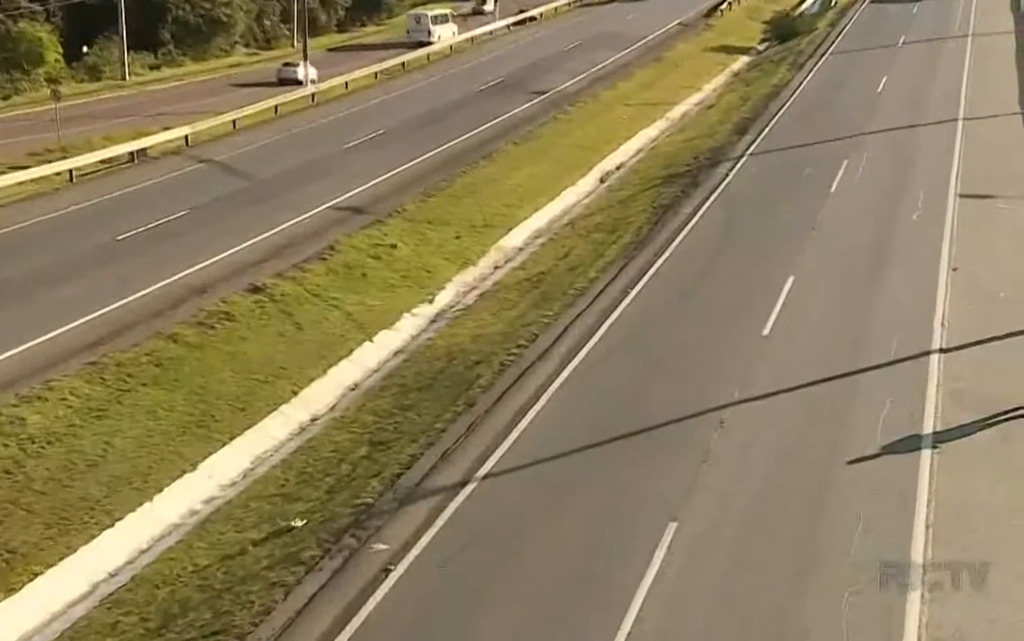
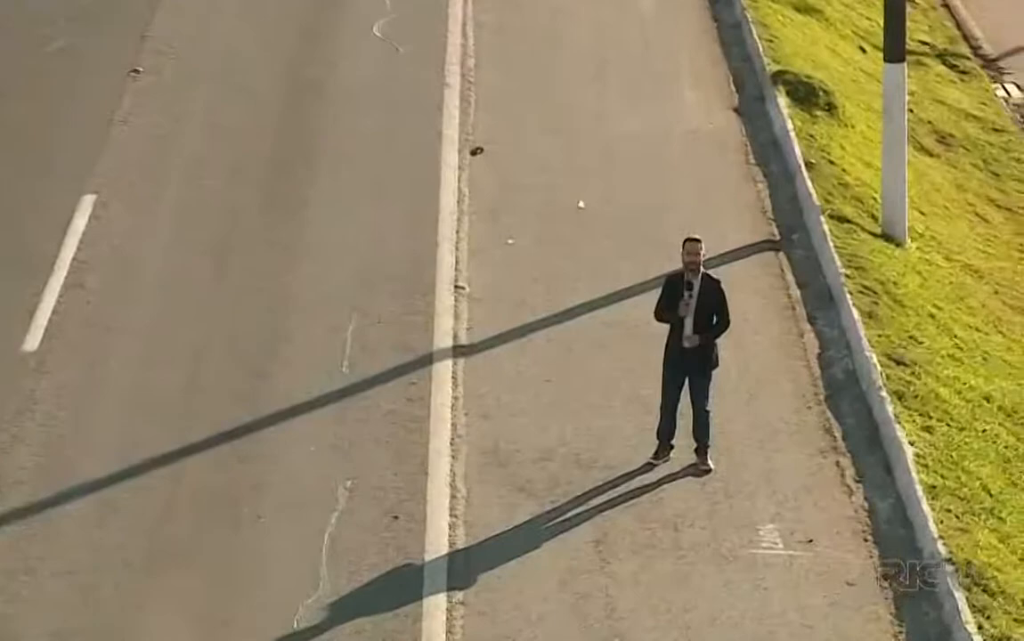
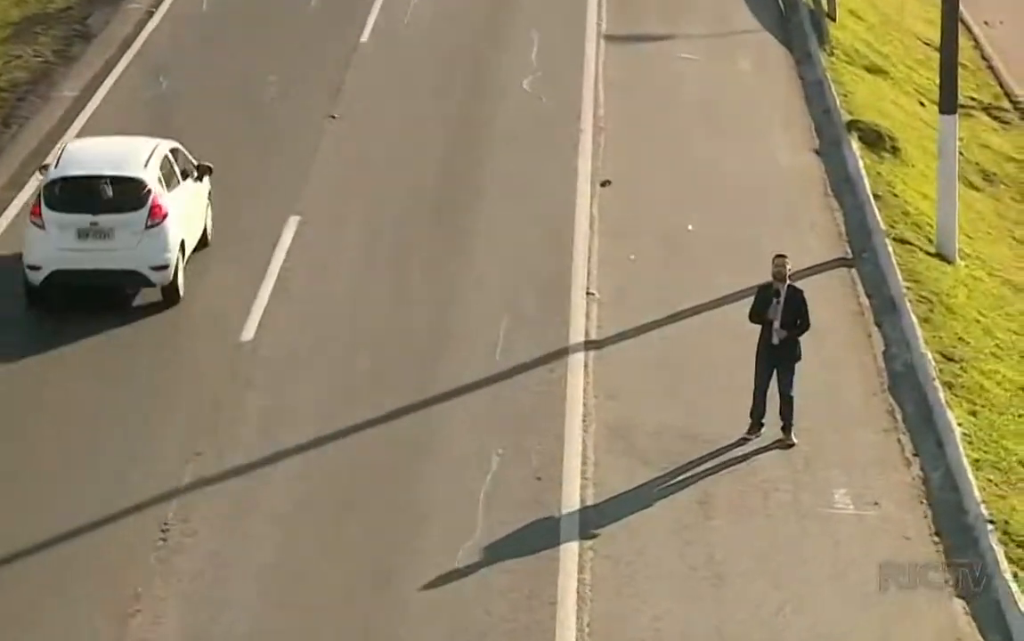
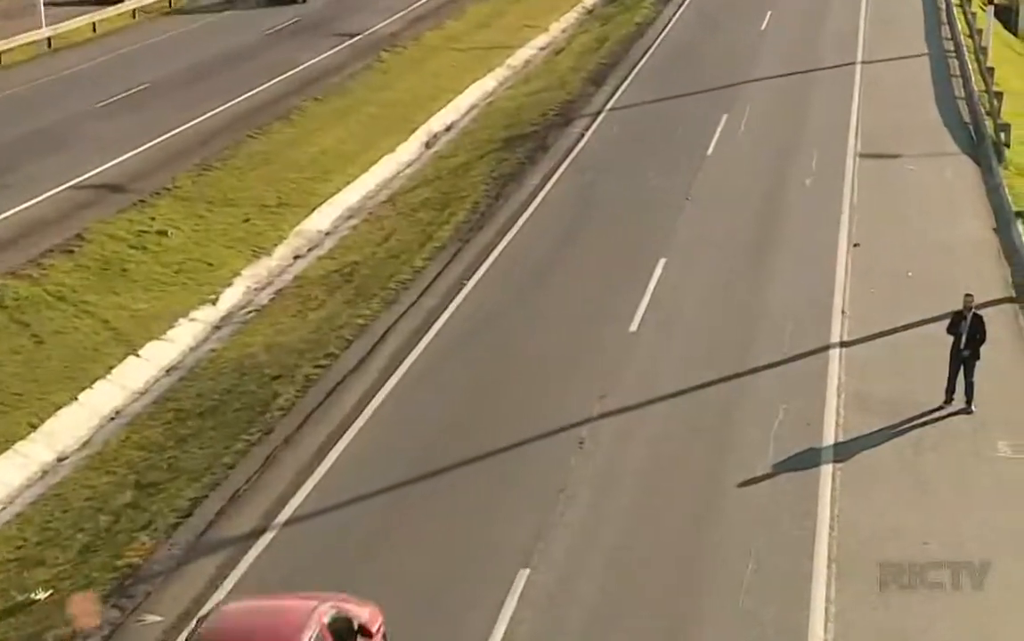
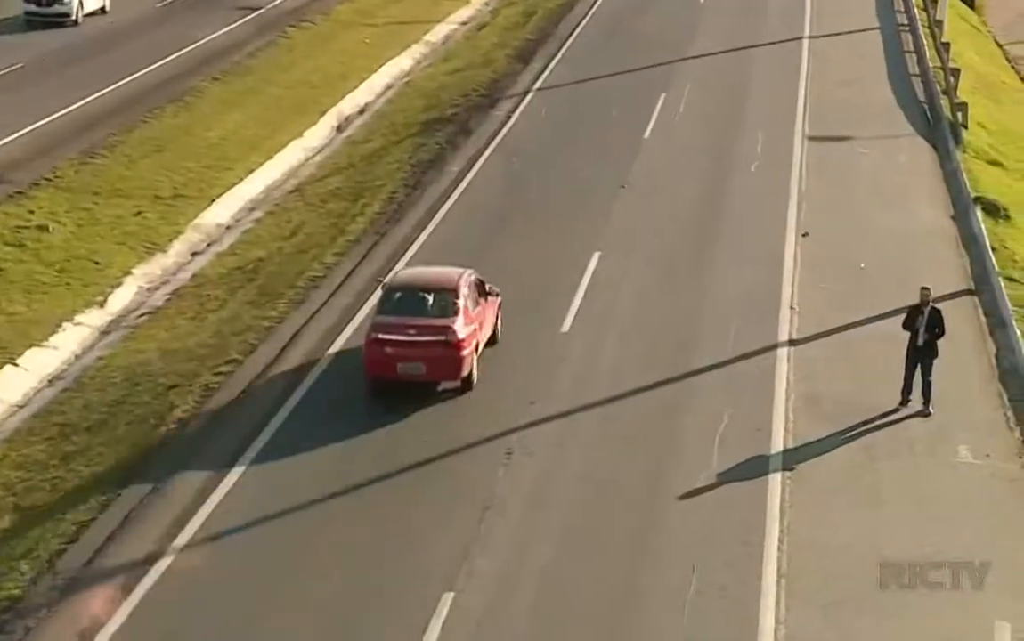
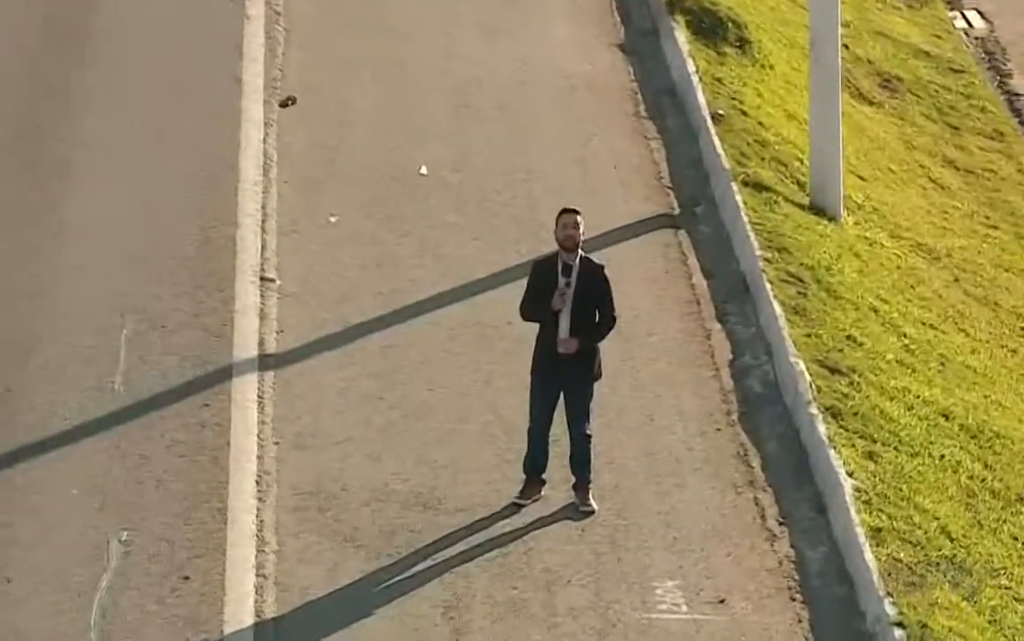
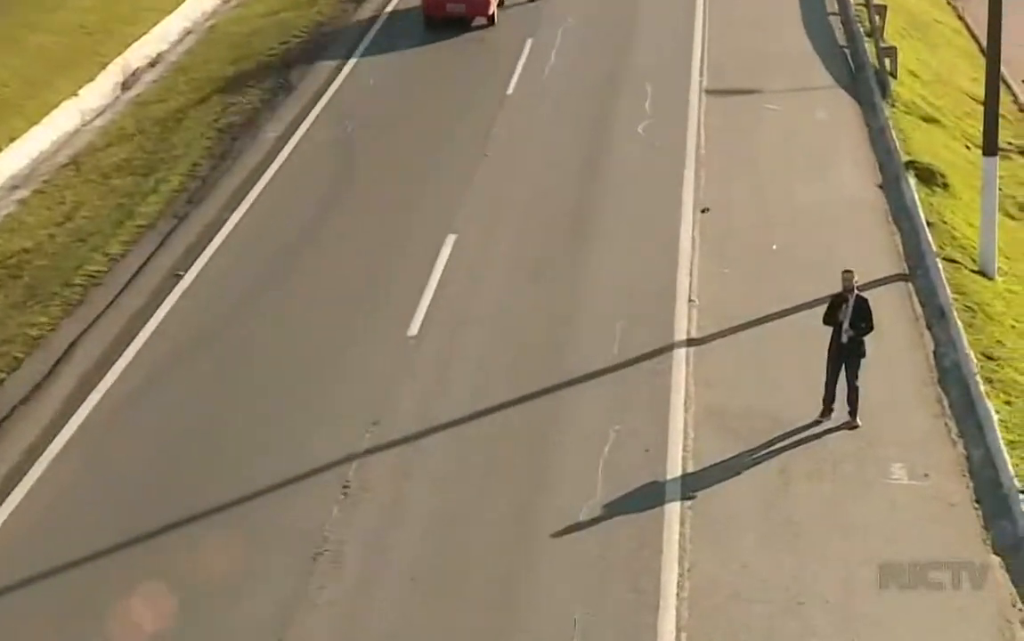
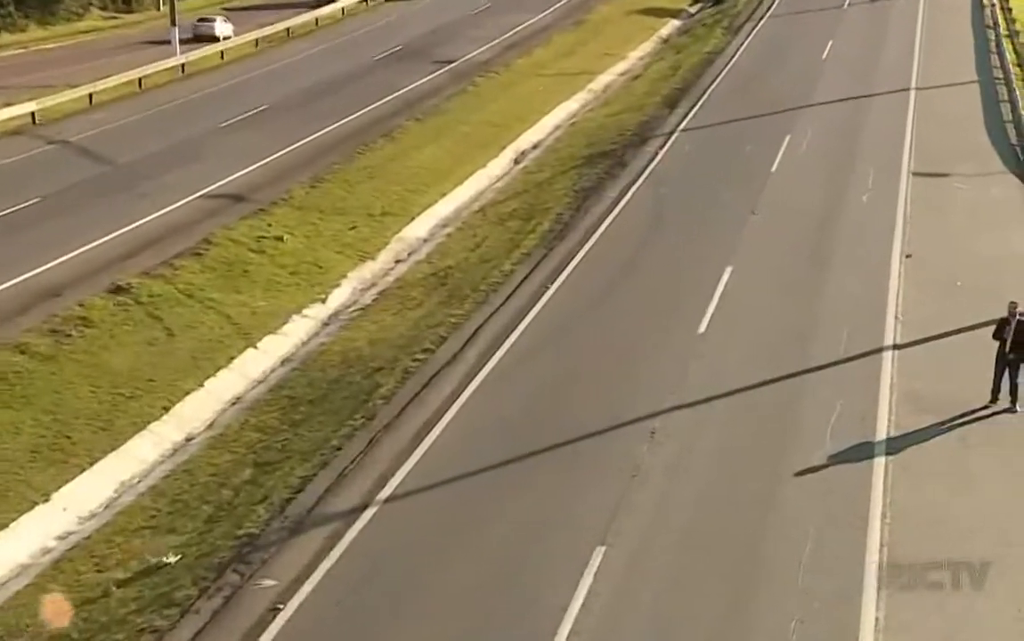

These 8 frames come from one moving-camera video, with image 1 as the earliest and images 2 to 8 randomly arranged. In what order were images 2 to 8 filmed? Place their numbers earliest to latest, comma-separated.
8, 4, 5, 7, 3, 2, 6
